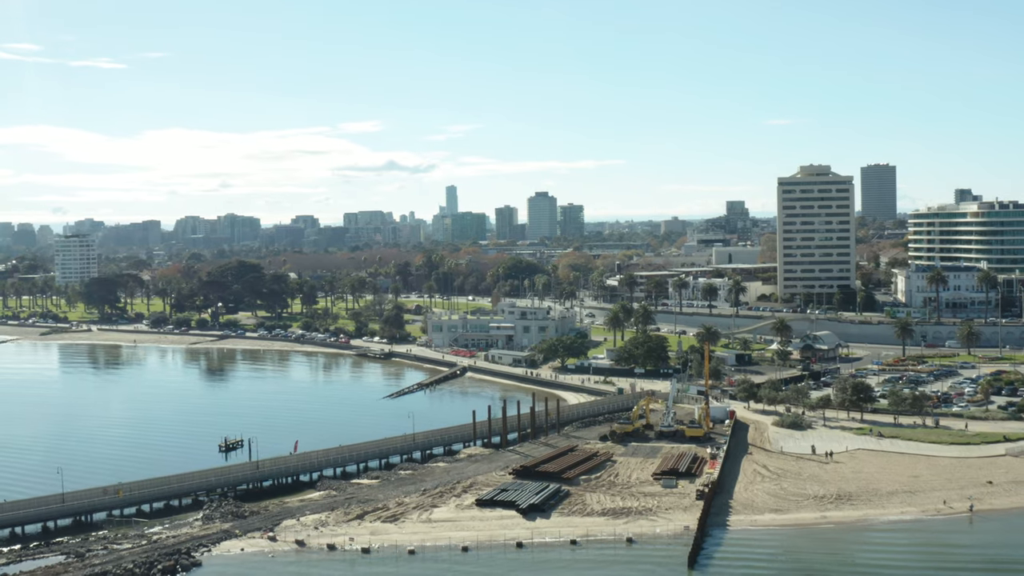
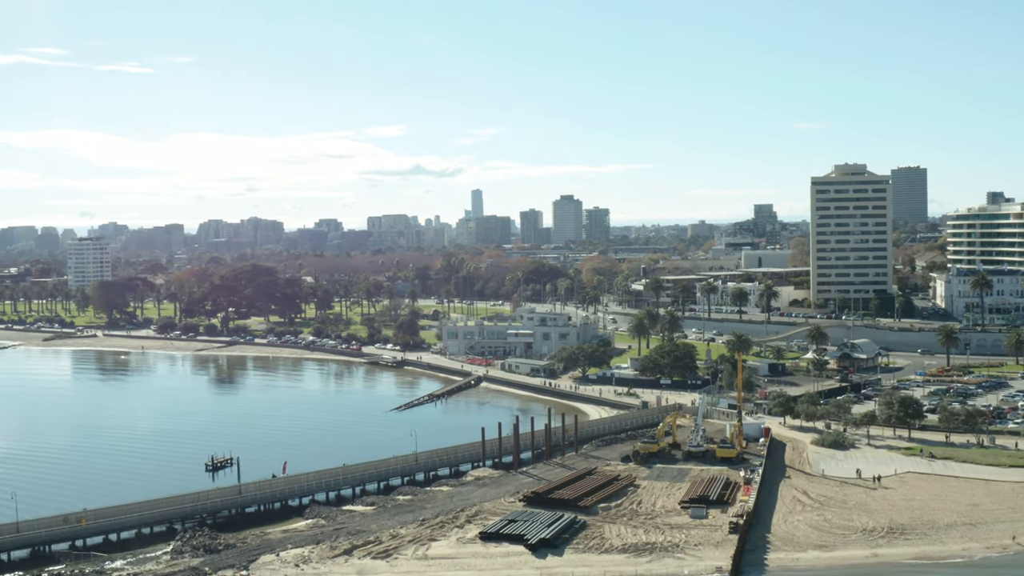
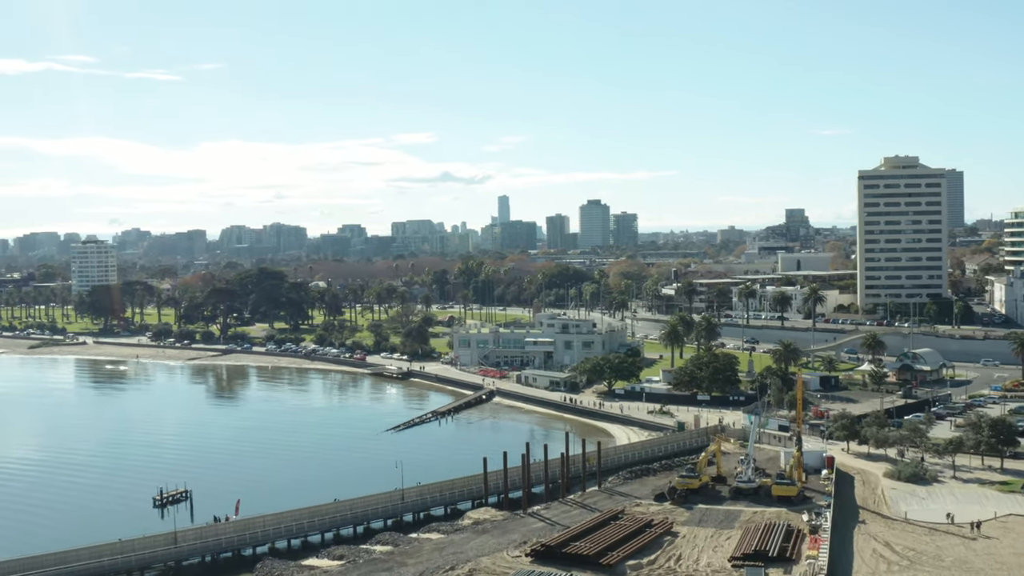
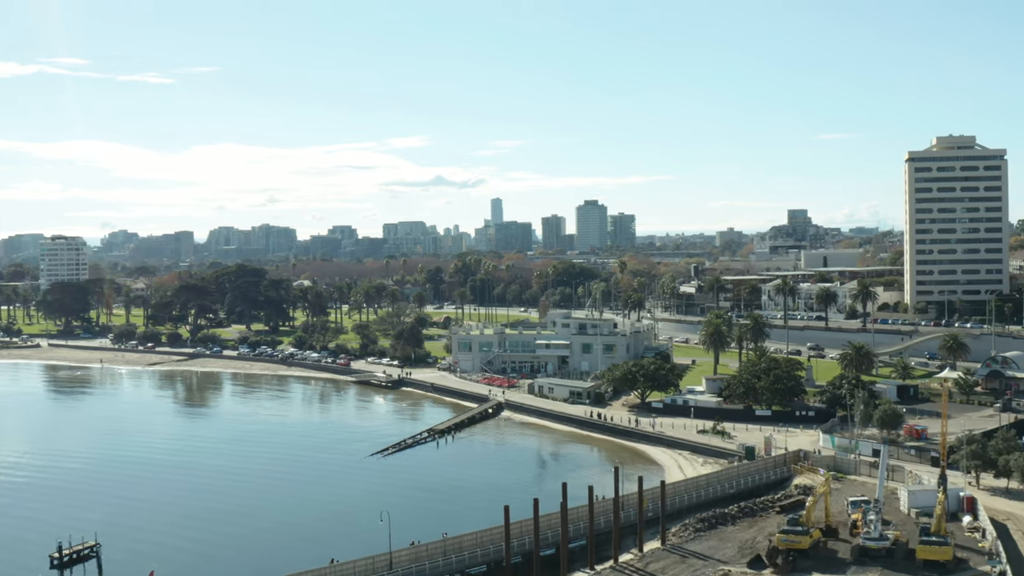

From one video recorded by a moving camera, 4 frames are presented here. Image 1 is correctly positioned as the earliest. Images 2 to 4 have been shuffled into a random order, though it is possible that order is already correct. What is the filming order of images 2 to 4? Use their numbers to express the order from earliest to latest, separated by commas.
2, 3, 4
